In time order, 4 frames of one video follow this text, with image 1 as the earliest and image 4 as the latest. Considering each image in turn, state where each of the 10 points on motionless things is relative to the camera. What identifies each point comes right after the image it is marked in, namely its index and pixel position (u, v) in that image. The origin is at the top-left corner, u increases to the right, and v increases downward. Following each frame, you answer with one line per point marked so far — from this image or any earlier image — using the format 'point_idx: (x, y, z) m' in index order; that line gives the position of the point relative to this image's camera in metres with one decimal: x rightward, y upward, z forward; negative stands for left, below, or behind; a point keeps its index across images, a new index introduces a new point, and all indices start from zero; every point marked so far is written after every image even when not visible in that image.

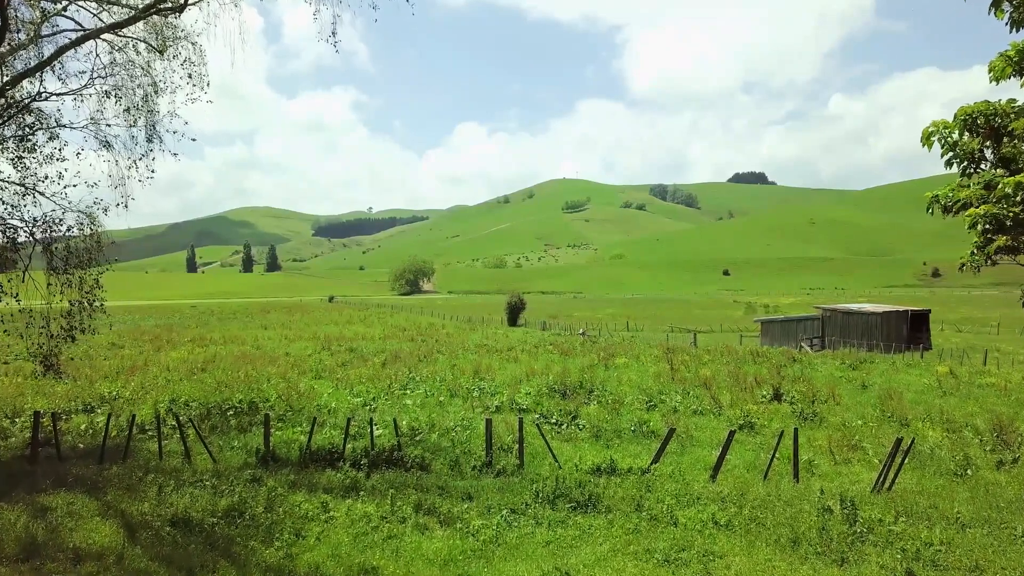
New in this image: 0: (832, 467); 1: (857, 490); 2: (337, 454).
0: (+8.3, -4.6, +15.1) m
1: (+7.8, -4.6, +13.2) m
2: (-4.5, -4.3, +15.2) m
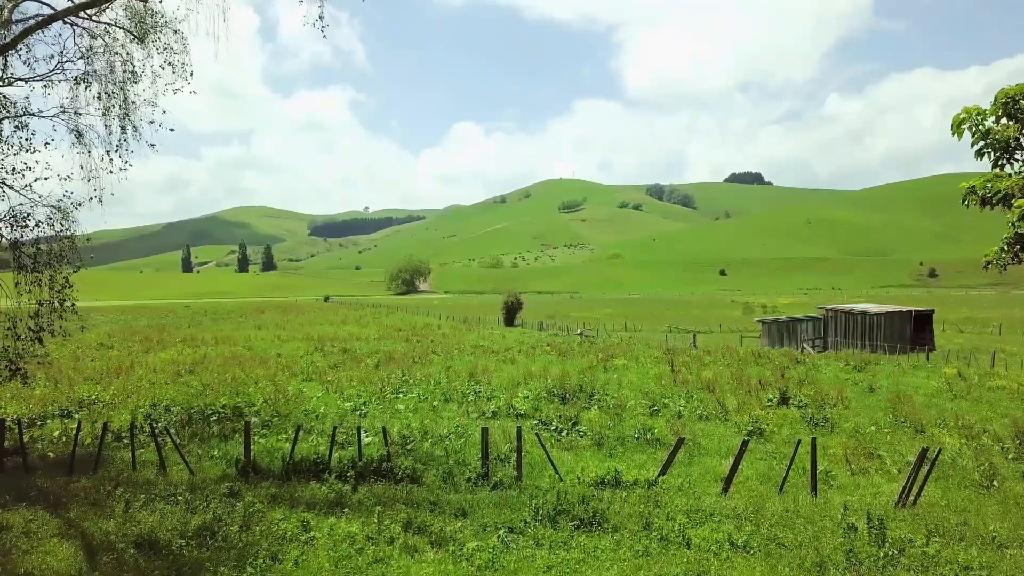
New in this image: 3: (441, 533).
0: (+8.2, -4.6, +14.2) m
1: (+7.7, -4.5, +12.3) m
2: (-4.6, -4.3, +14.2) m
3: (-1.3, -4.4, +10.6) m
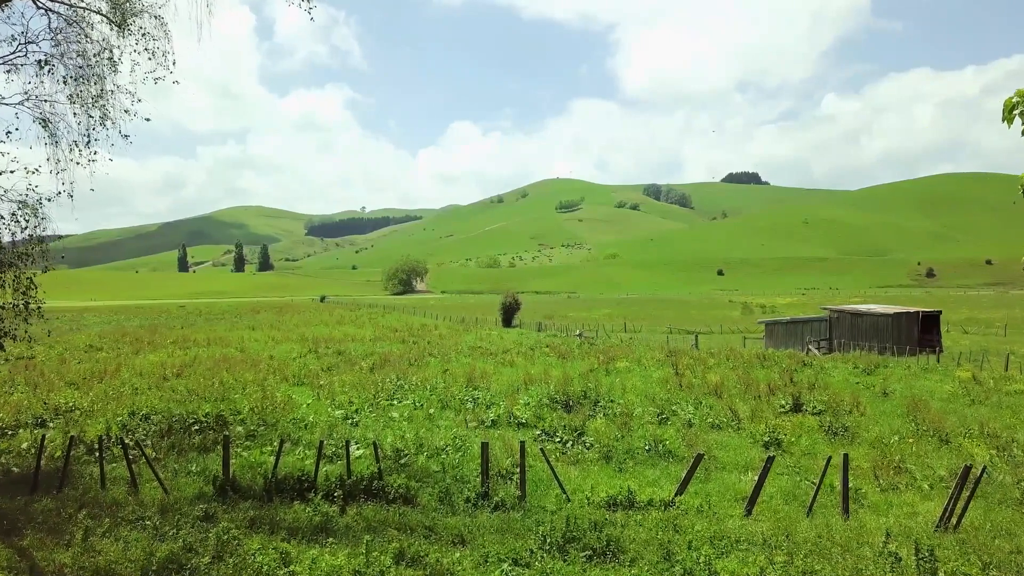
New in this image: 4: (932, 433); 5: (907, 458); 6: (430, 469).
0: (+8.3, -4.7, +13.1) m
1: (+7.8, -4.6, +11.2) m
2: (-4.5, -4.3, +13.0) m
3: (-1.2, -4.5, +9.4) m
4: (+13.7, -4.7, +19.1) m
5: (+10.9, -4.7, +16.1) m
6: (-1.9, -4.3, +13.8) m
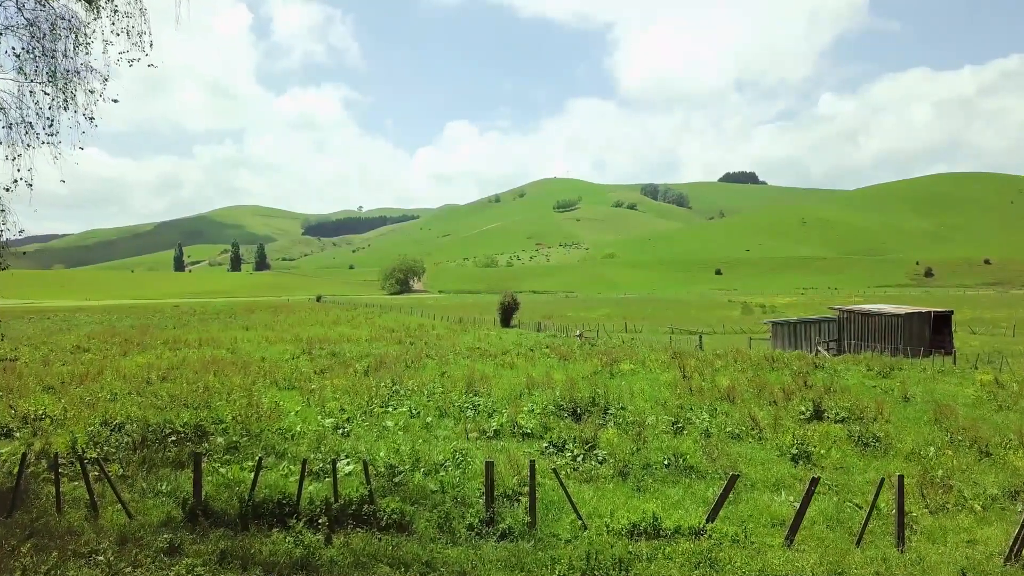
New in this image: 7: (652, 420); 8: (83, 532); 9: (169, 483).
0: (+8.4, -4.6, +11.7) m
1: (+8.0, -4.6, +9.8) m
2: (-4.4, -4.3, +11.5) m
3: (-1.0, -4.4, +8.0) m
4: (+13.8, -4.7, +17.7) m
5: (+11.0, -4.6, +14.7) m
6: (-1.8, -4.2, +12.3) m
7: (+4.5, -4.3, +19.0) m
8: (-7.9, -4.5, +10.8) m
9: (-7.8, -4.4, +13.3) m
